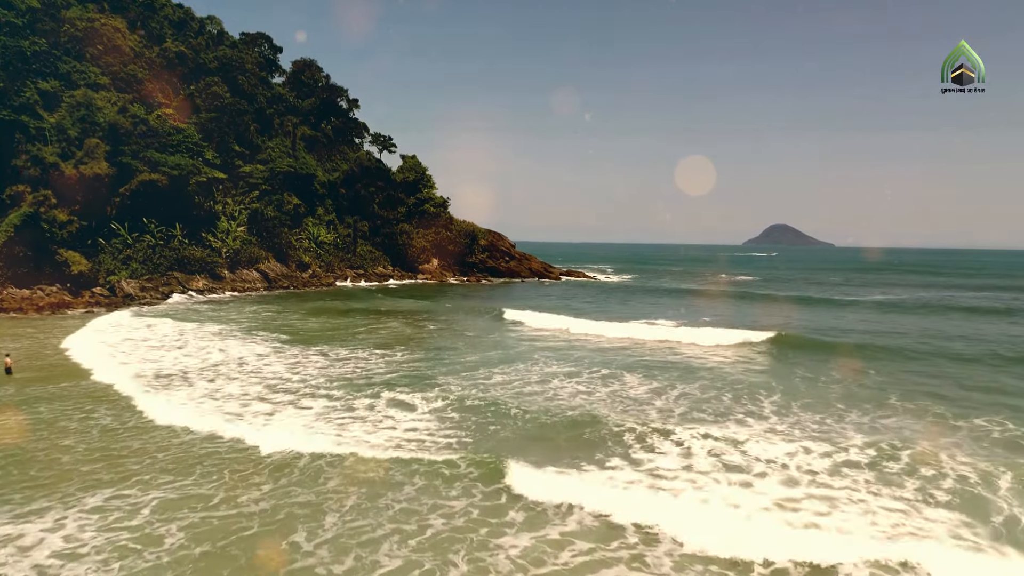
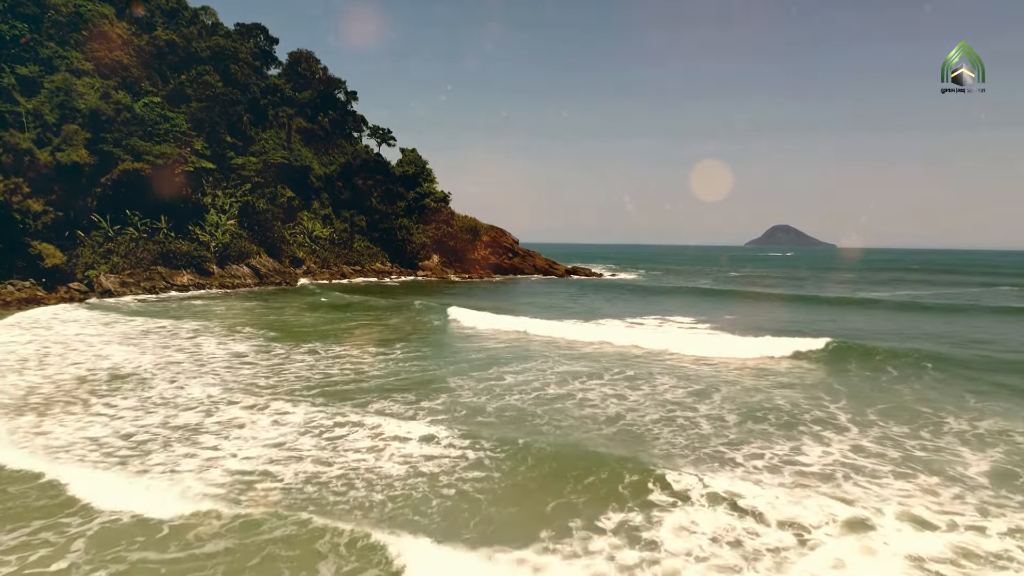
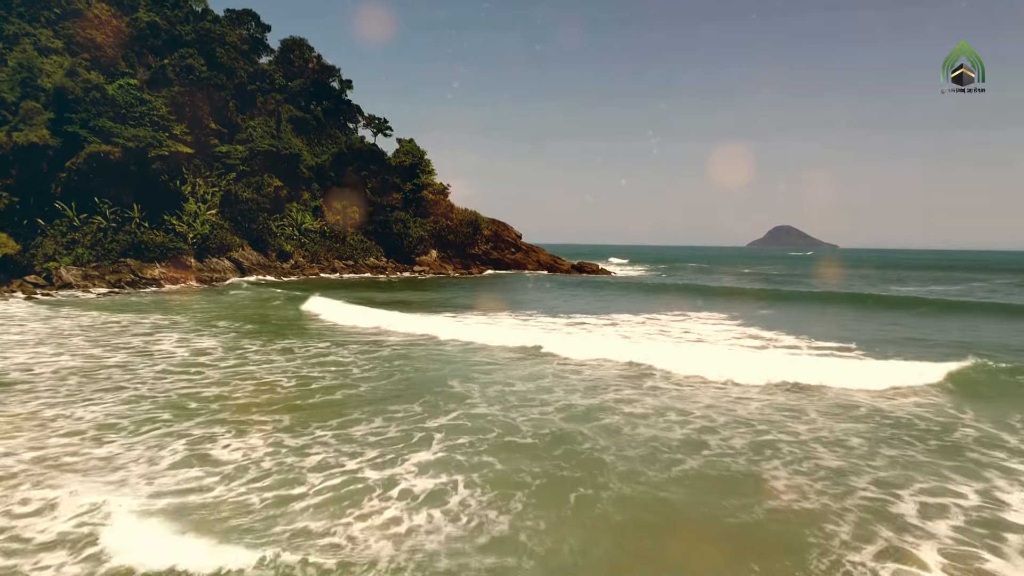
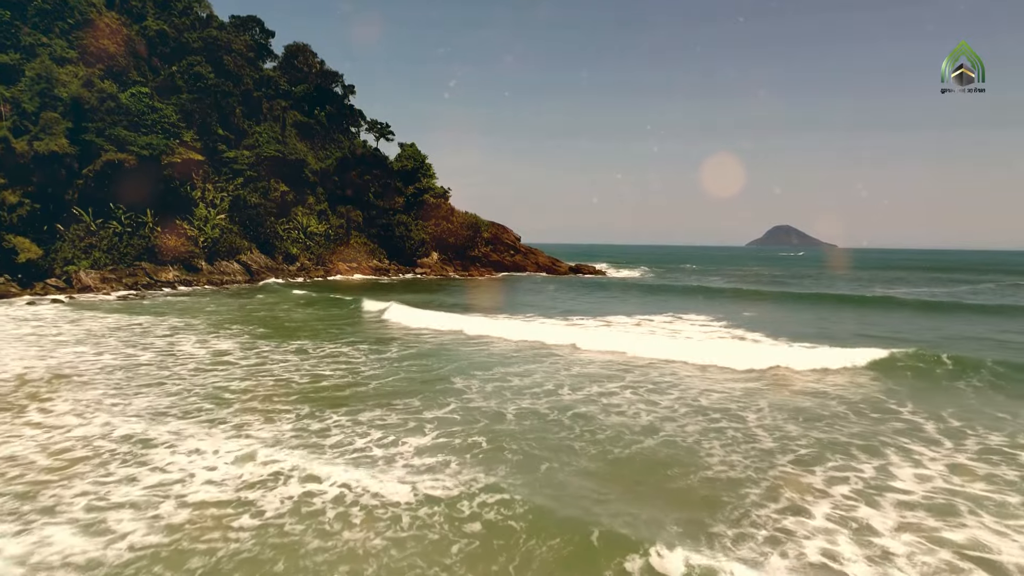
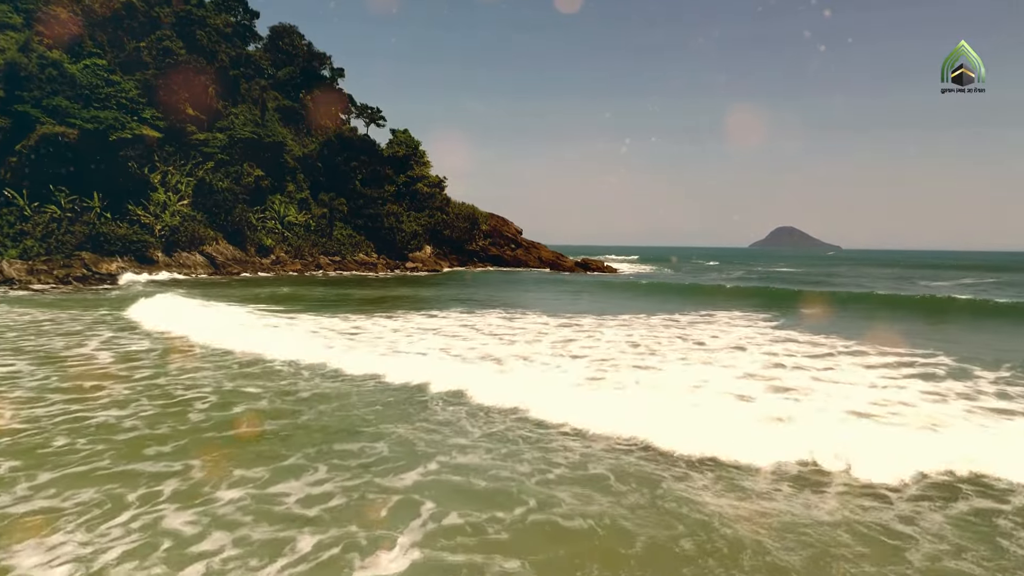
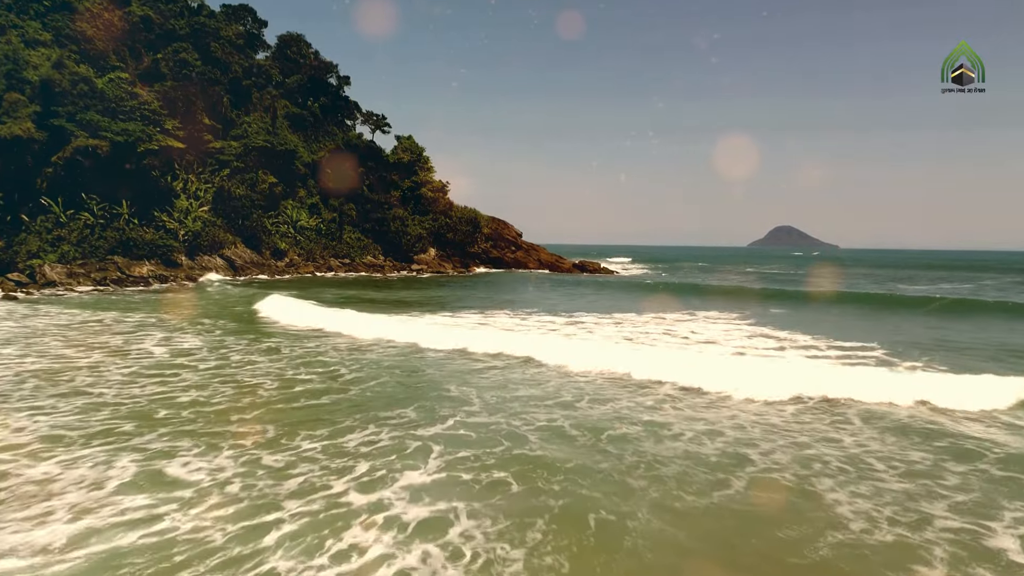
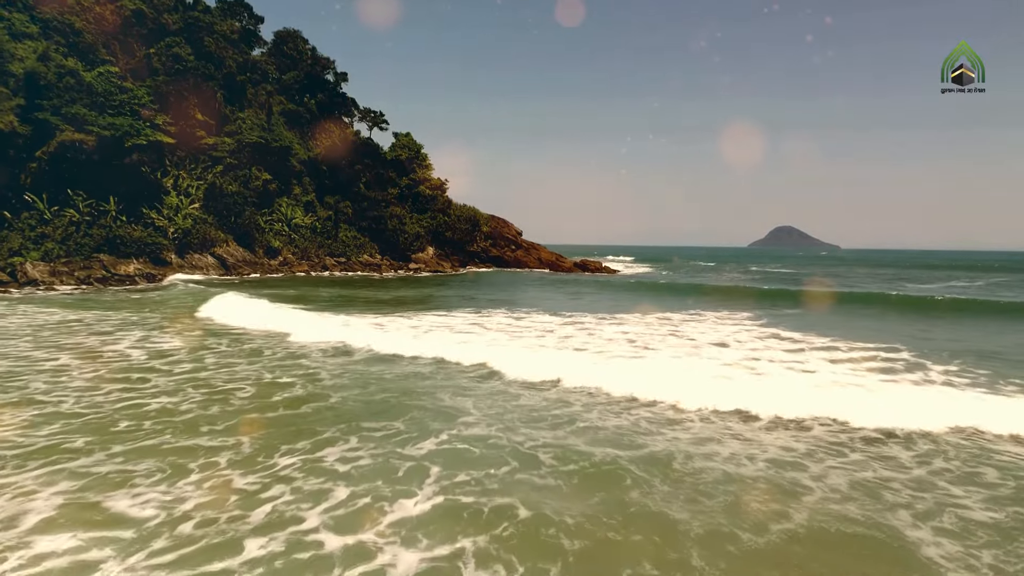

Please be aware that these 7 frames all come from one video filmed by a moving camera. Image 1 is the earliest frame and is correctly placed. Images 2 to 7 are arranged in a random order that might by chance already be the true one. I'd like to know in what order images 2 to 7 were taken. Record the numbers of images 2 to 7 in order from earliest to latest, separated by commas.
2, 4, 3, 6, 7, 5
